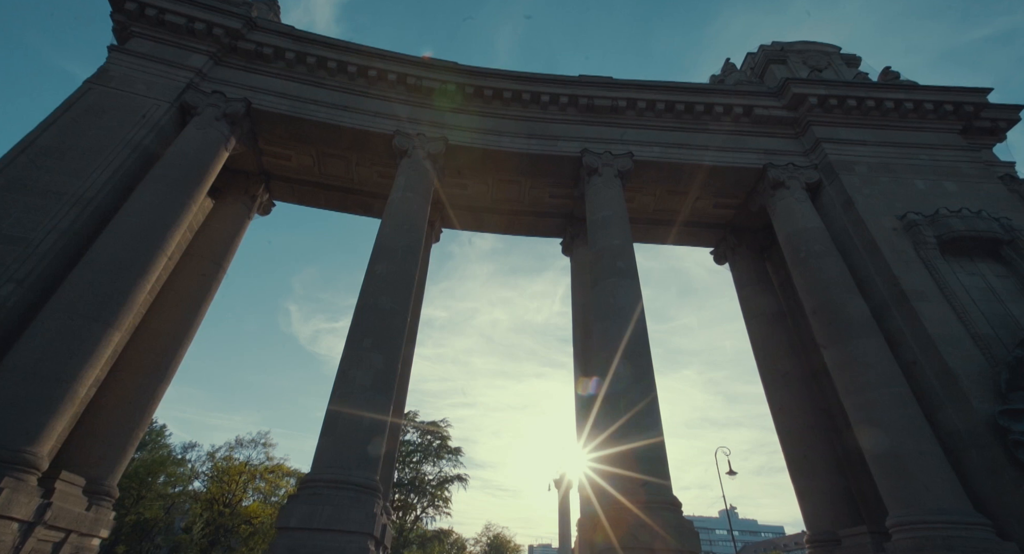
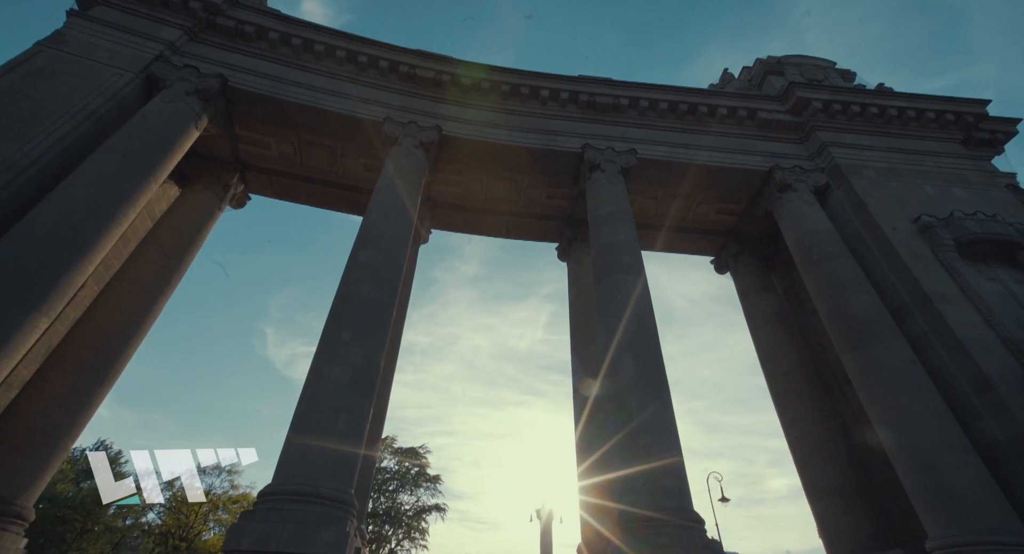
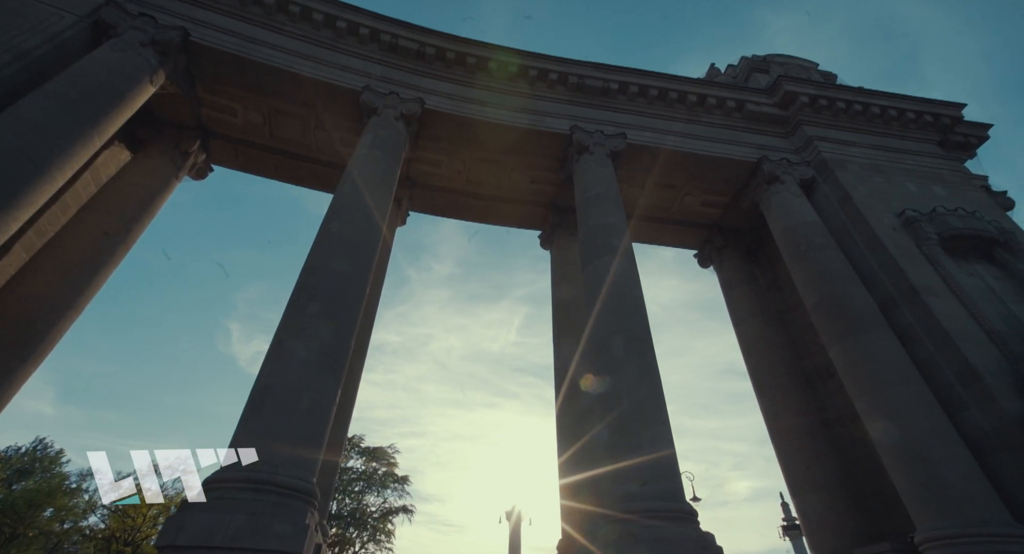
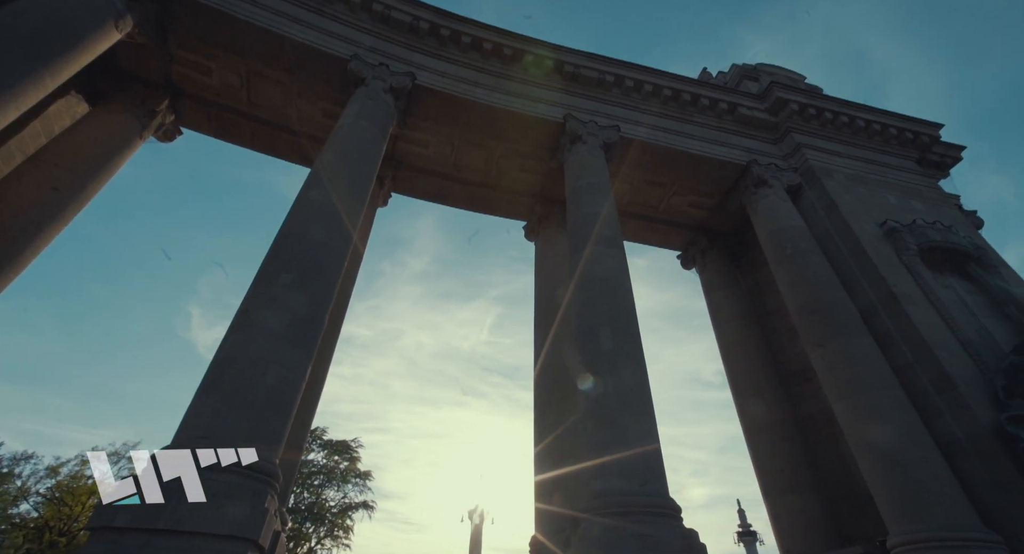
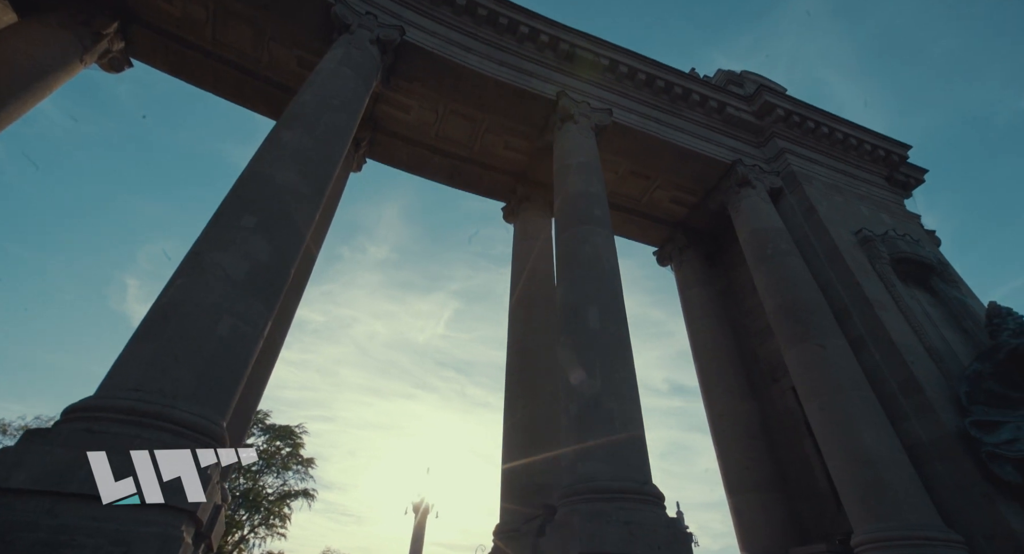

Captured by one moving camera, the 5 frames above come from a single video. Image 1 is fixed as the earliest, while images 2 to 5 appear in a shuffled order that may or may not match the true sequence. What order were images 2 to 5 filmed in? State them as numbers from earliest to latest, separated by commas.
2, 3, 4, 5
